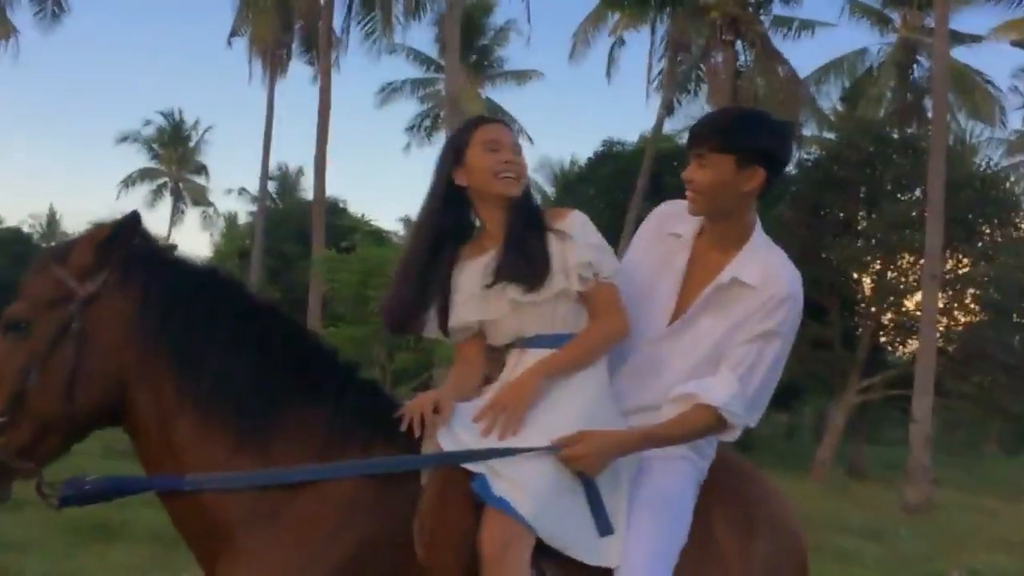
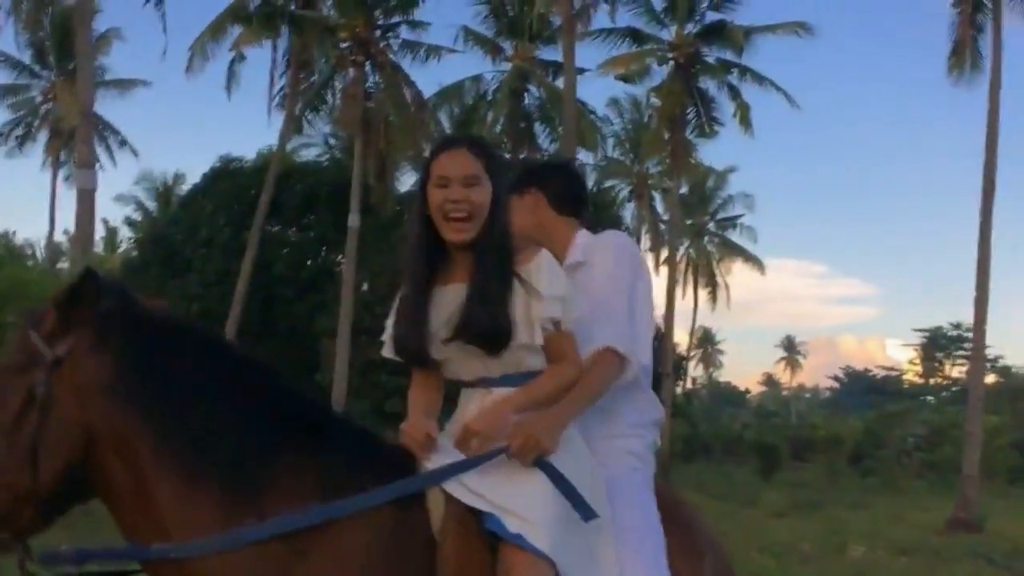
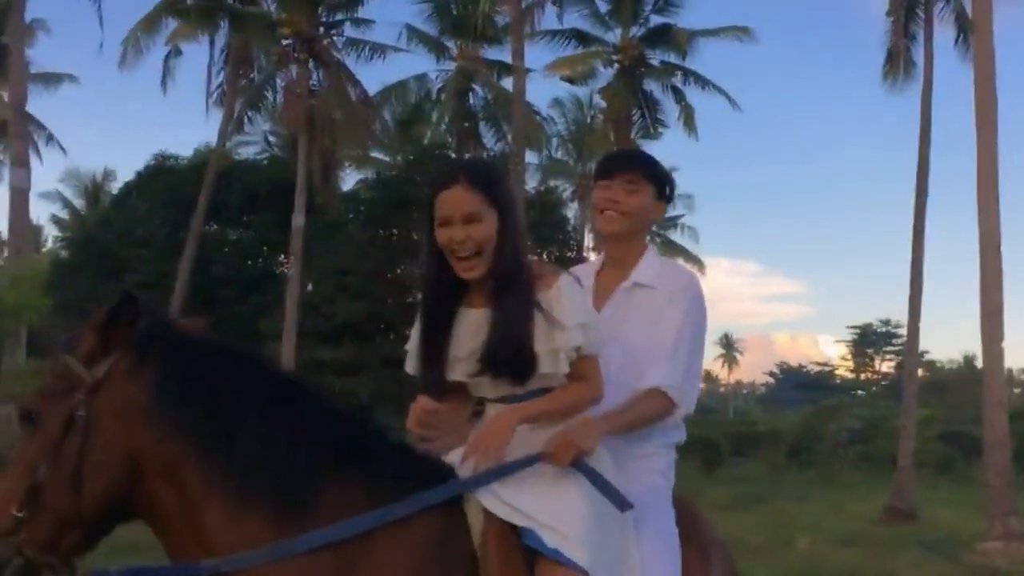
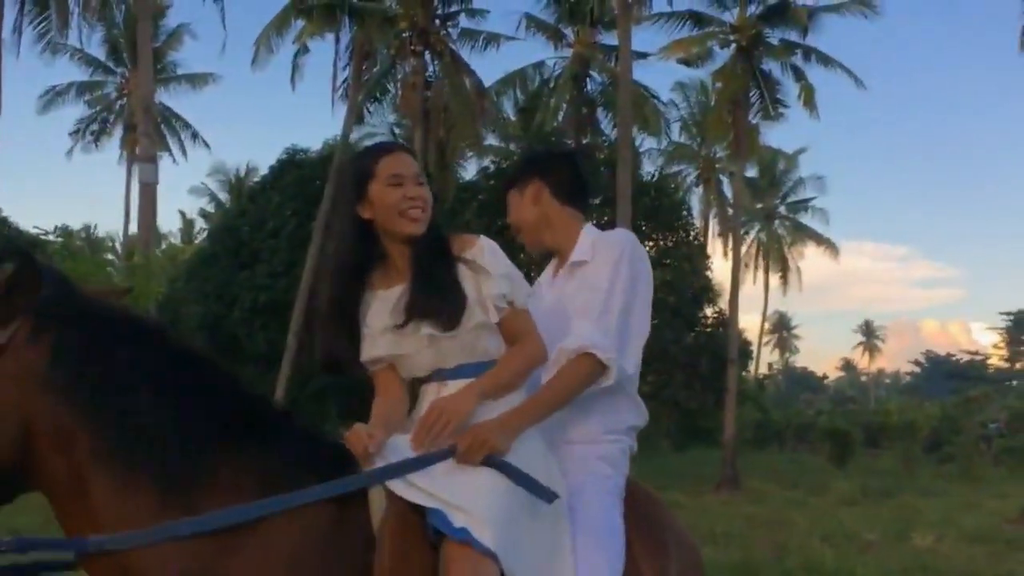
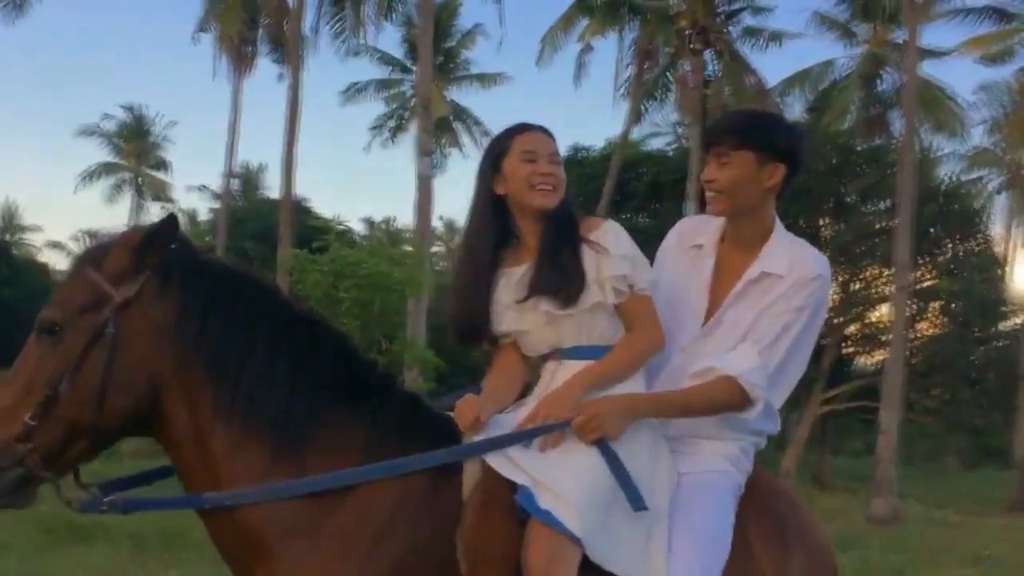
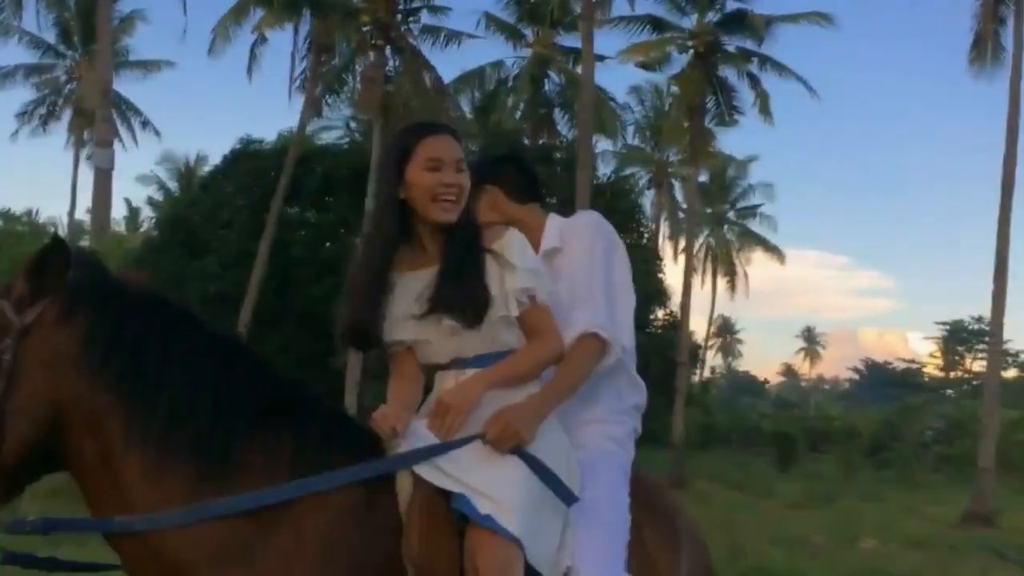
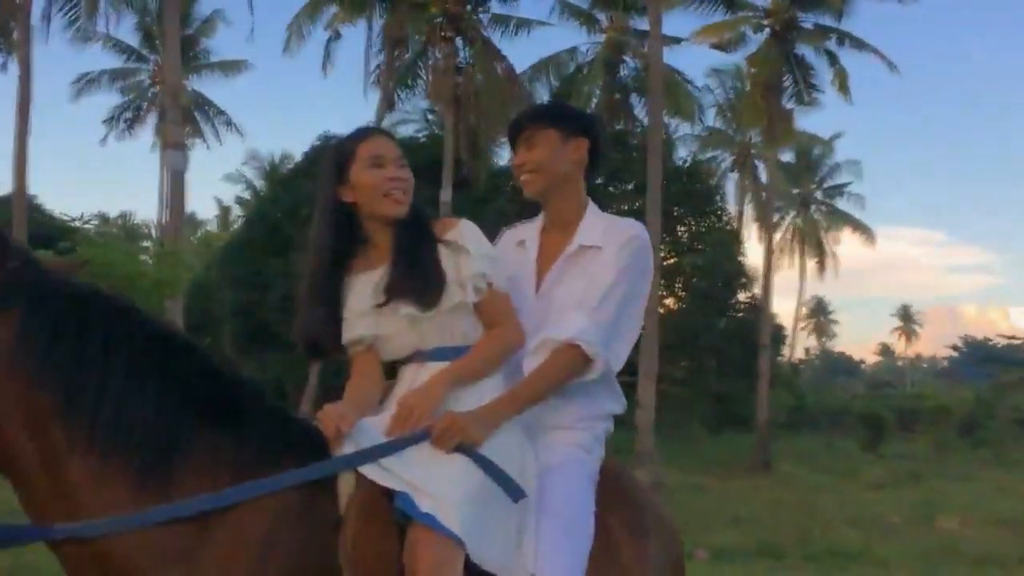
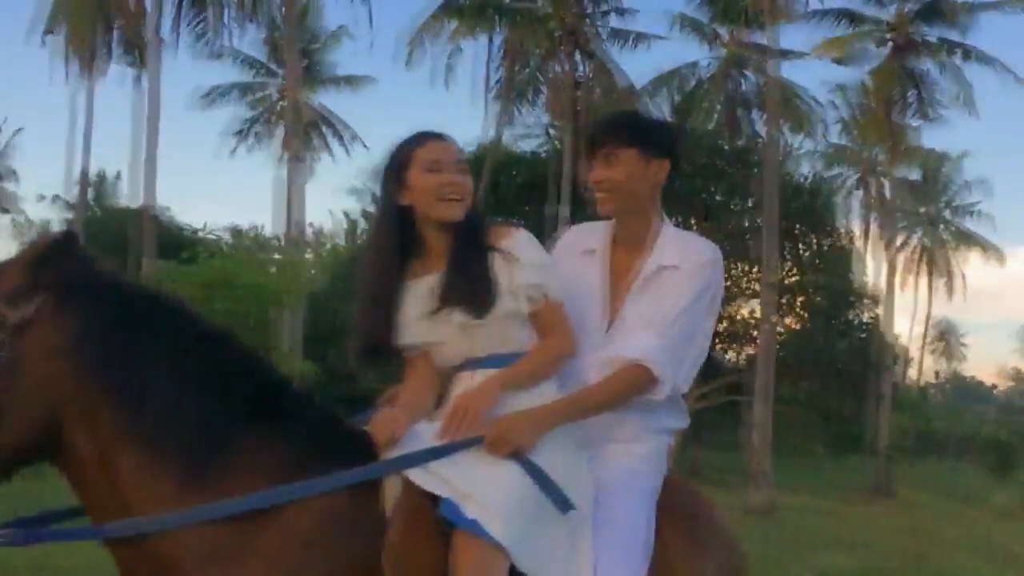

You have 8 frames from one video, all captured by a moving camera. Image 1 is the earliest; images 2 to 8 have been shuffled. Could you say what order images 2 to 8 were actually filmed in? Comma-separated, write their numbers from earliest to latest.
5, 8, 7, 4, 6, 2, 3
